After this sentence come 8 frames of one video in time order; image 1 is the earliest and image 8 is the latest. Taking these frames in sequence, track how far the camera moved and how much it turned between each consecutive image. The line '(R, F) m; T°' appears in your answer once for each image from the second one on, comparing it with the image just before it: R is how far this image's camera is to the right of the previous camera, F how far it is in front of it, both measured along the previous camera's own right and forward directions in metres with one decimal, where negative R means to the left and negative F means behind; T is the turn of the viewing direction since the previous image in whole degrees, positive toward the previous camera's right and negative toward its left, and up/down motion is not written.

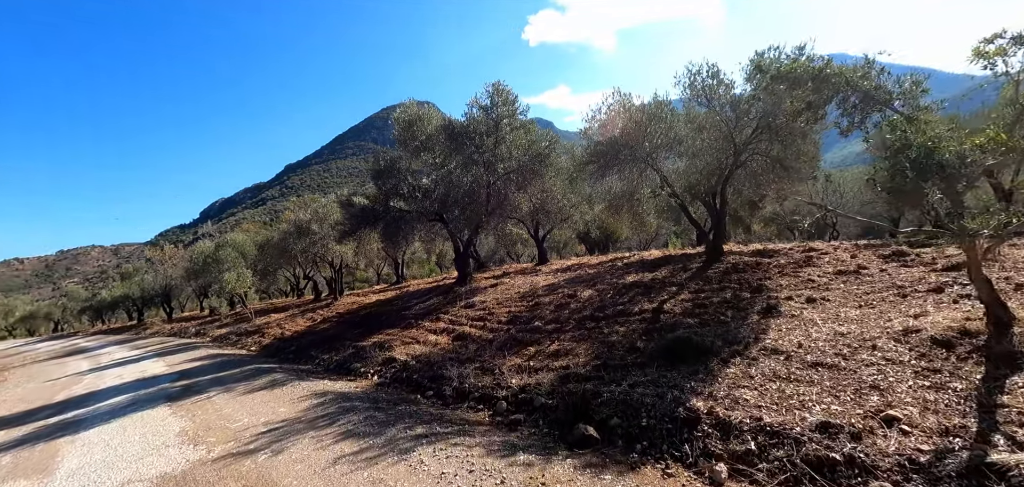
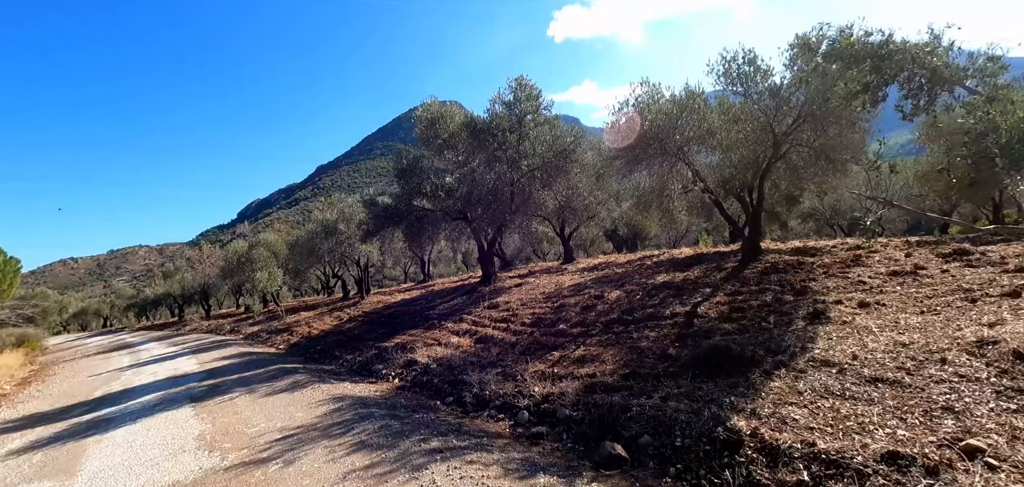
(+0.1, +0.5) m; -3°
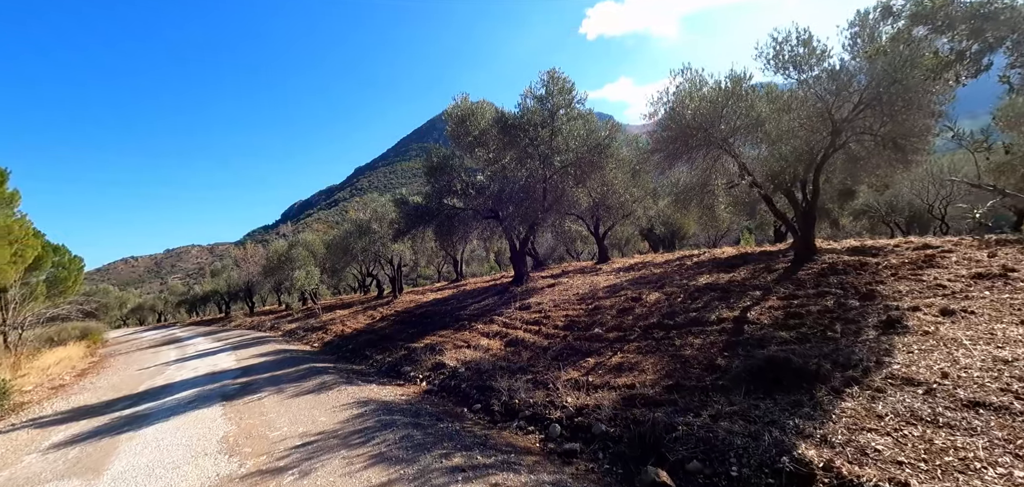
(0.0, +0.6) m; -4°
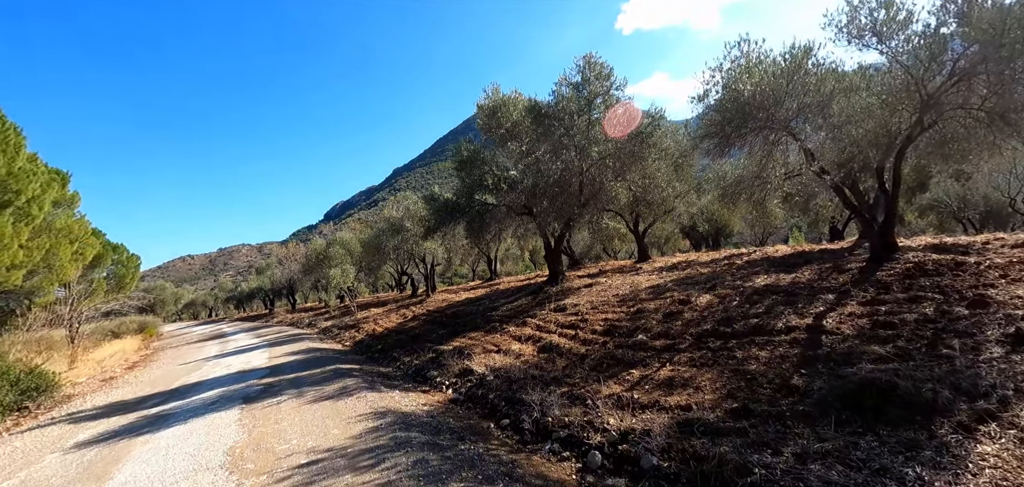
(0.0, +1.0) m; -5°
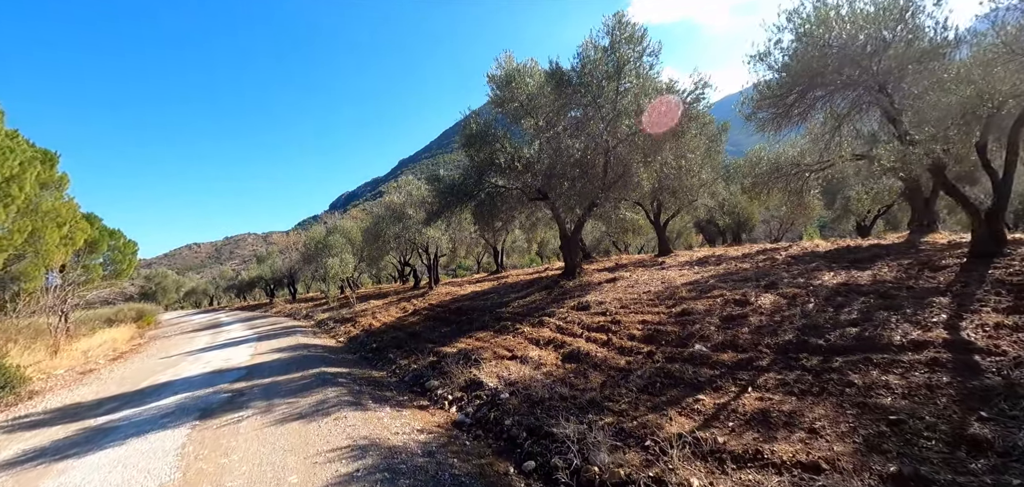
(-0.3, +2.1) m; -1°
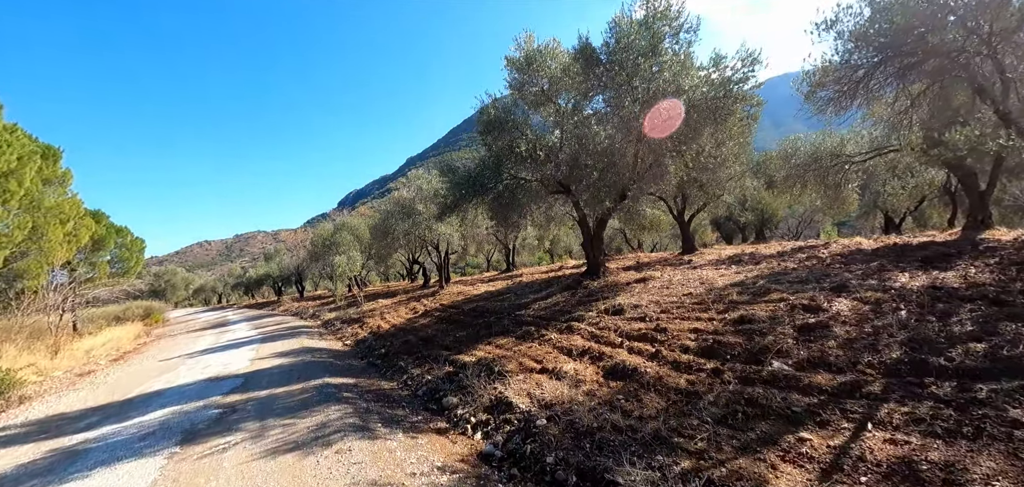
(-0.5, +1.3) m; -1°
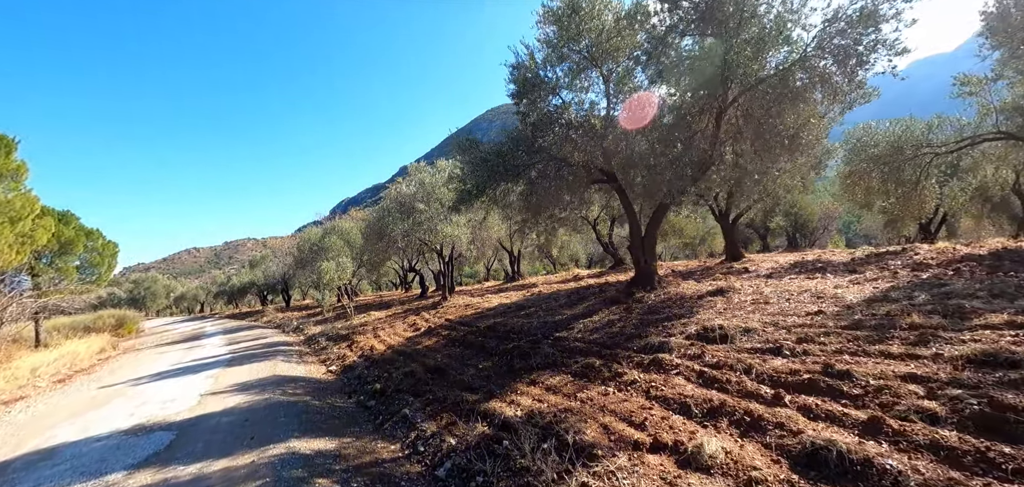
(-1.2, +3.5) m; +1°
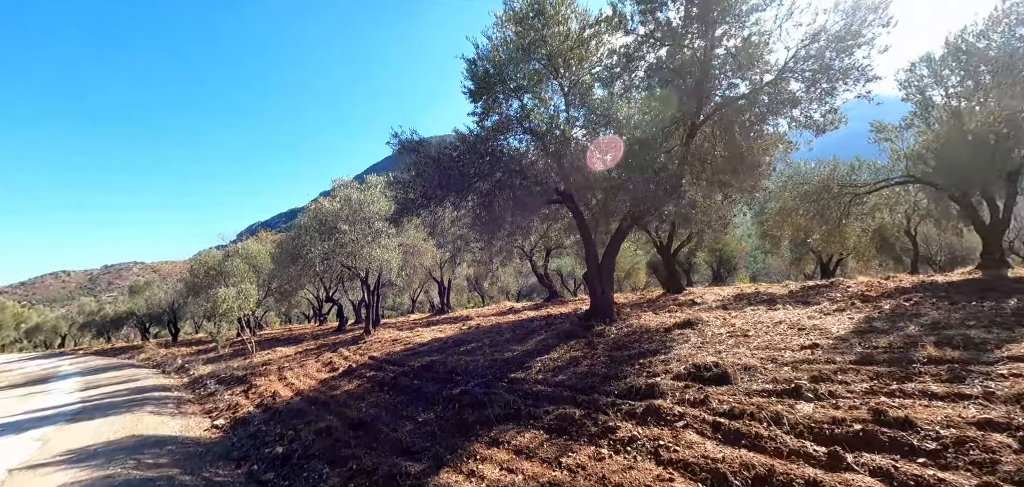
(-0.5, +1.8) m; +10°
